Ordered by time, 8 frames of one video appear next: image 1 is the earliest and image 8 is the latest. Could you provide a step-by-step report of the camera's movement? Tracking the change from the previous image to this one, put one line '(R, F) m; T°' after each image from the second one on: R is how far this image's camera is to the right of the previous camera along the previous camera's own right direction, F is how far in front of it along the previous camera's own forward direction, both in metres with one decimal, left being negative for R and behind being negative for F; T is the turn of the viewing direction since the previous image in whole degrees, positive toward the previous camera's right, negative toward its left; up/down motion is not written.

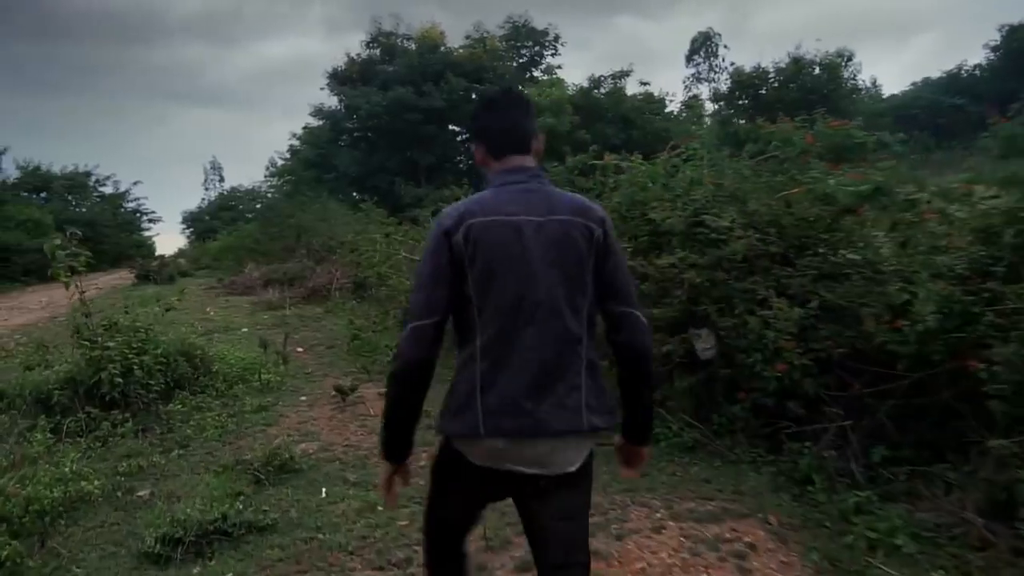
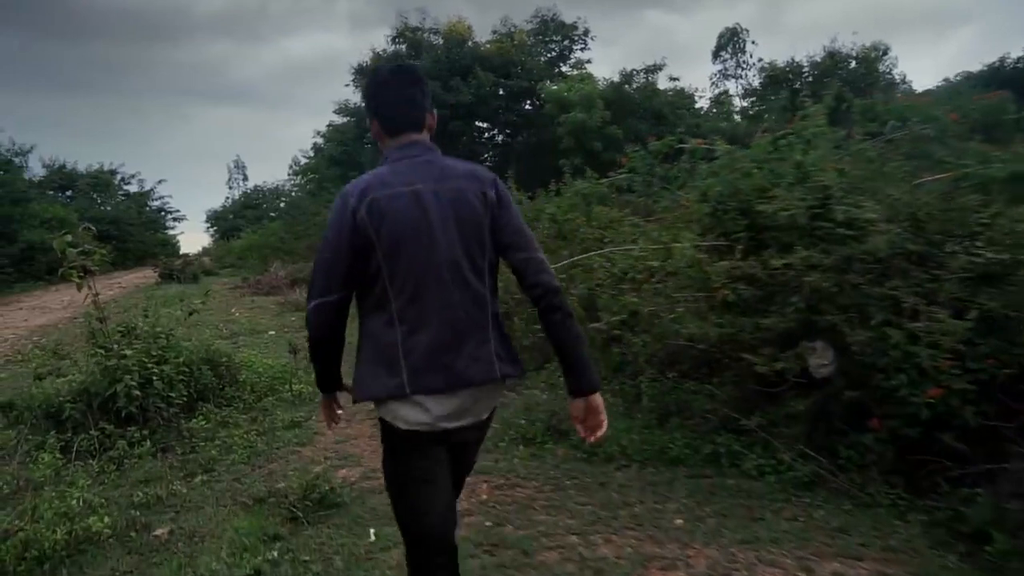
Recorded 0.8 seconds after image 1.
(-0.3, +0.8) m; -1°
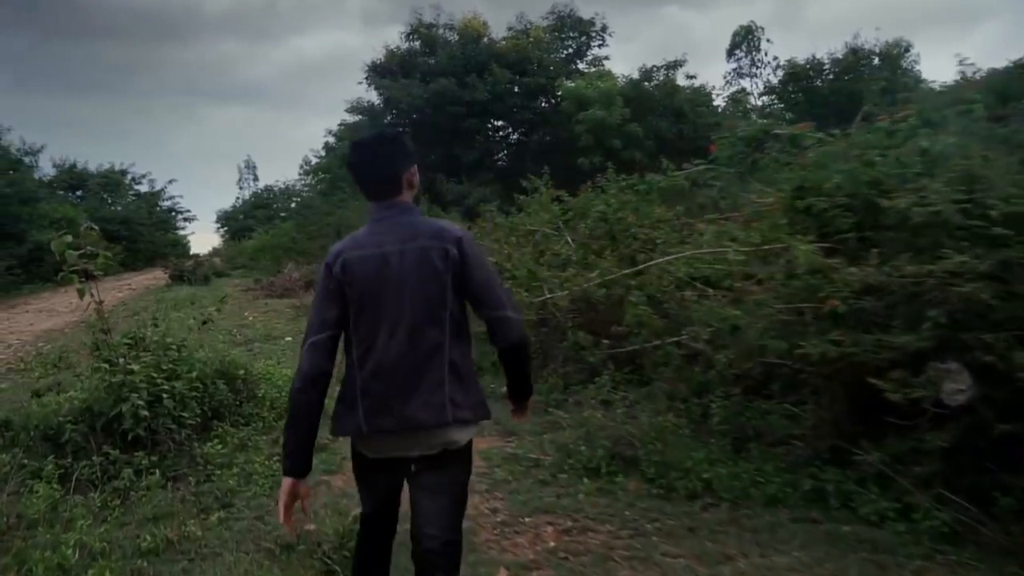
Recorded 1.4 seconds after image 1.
(-0.3, +0.7) m; -1°
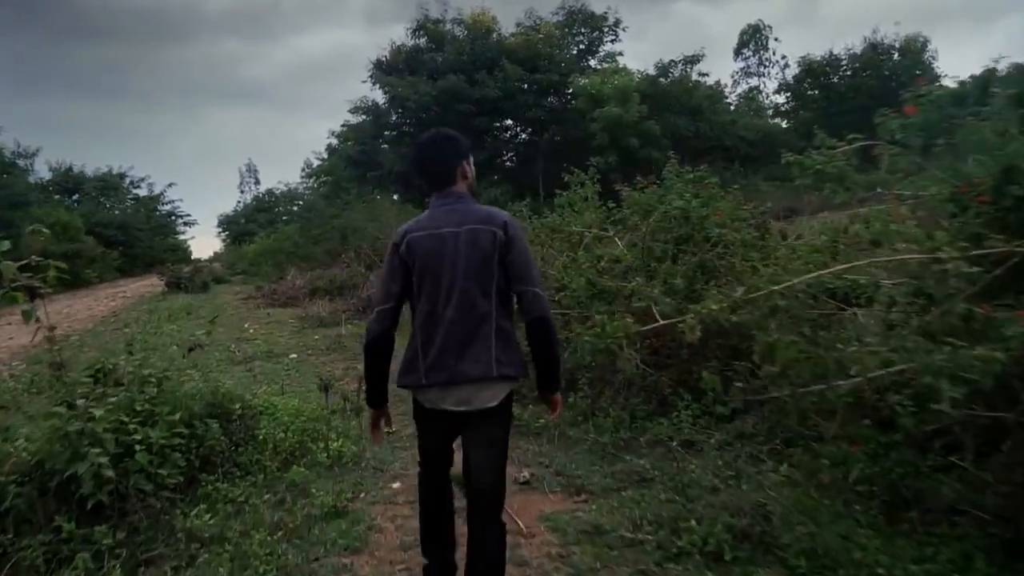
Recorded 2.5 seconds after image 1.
(-0.4, +1.2) m; 0°
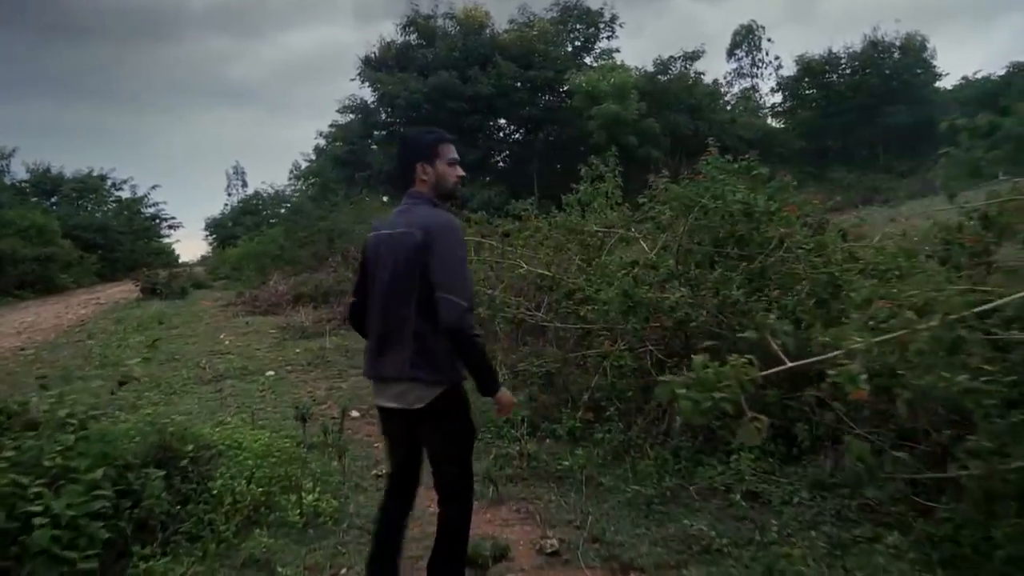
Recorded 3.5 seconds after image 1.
(-0.2, +1.1) m; +1°
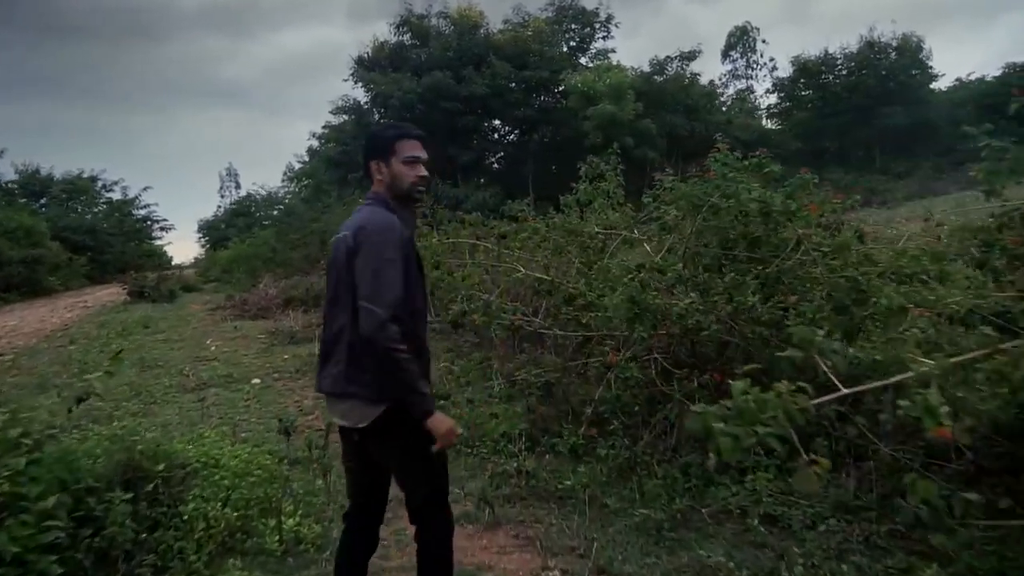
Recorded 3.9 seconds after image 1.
(0.0, +0.3) m; 0°
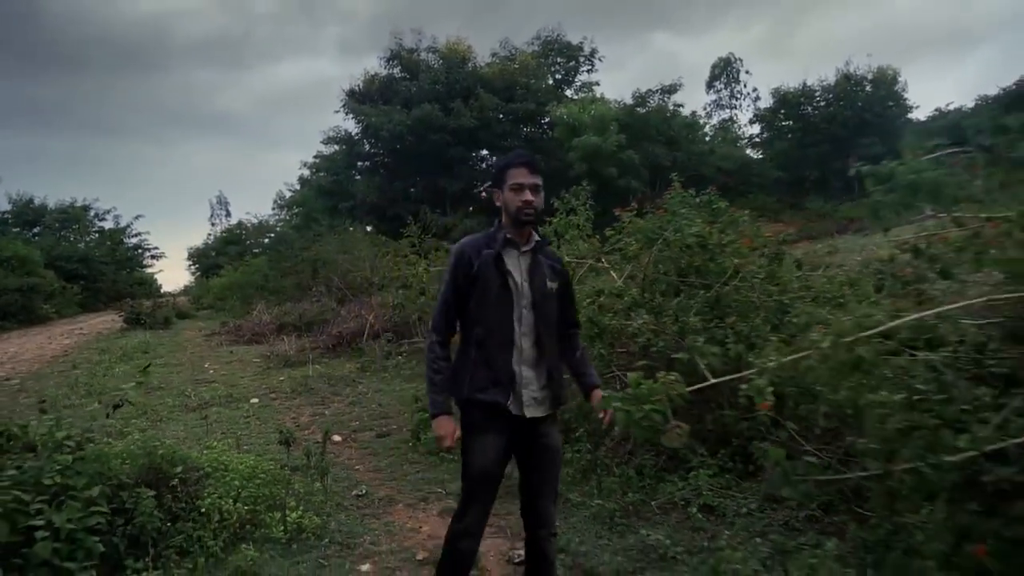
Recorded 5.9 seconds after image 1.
(+0.1, -0.6) m; +1°
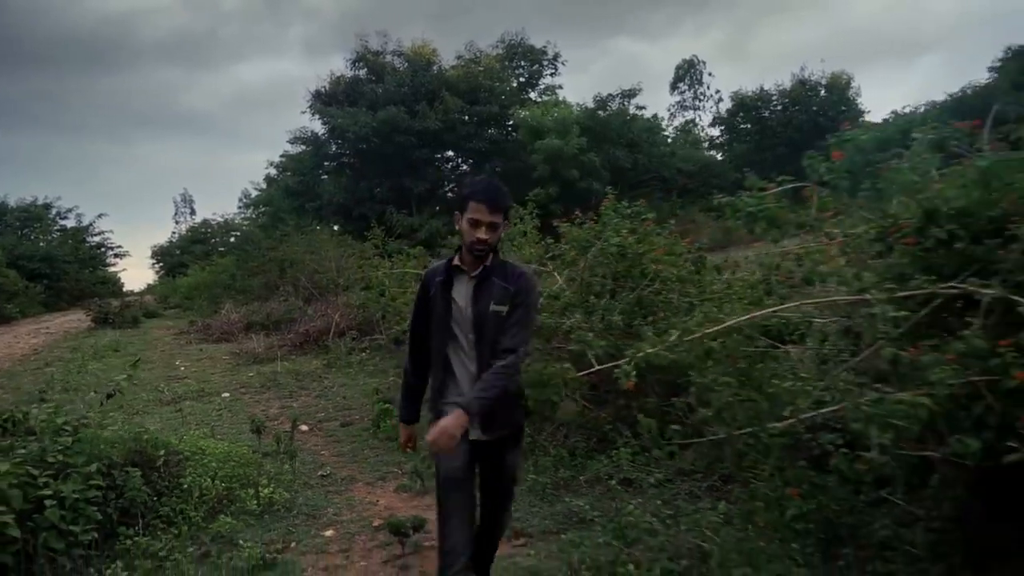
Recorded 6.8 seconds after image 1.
(+0.2, -0.7) m; +2°
